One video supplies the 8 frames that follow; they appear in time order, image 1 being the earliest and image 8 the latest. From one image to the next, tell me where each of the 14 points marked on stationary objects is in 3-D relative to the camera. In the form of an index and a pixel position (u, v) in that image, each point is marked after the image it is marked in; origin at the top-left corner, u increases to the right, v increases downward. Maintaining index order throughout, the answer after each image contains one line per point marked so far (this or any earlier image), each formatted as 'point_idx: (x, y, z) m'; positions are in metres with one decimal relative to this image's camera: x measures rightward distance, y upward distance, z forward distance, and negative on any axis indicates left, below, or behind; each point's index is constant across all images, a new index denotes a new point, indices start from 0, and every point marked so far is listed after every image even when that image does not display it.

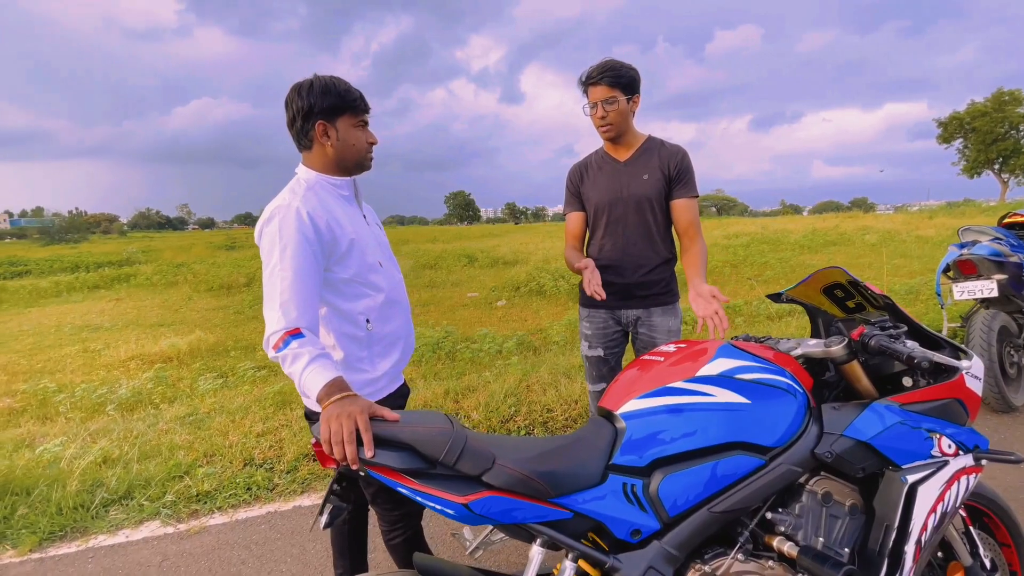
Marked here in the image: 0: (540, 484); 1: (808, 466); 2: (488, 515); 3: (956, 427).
0: (+0.1, -0.5, +1.3) m
1: (+0.8, -0.5, +1.4) m
2: (-0.1, -0.6, +1.2) m
3: (+1.3, -0.4, +1.5) m
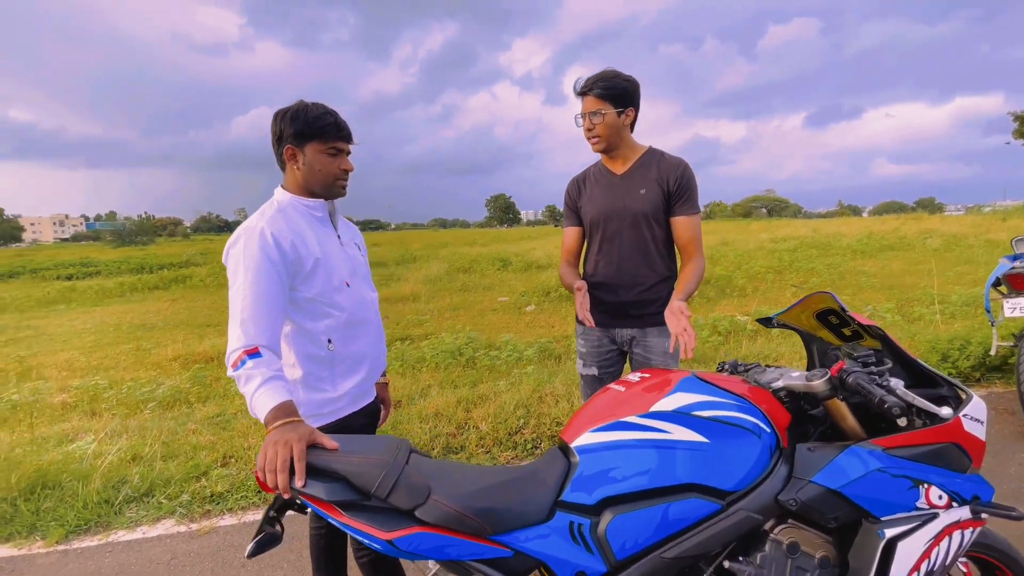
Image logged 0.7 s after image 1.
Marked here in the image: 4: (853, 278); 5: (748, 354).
0: (-0.1, -0.6, +1.2) m
1: (+0.7, -0.6, +1.3) m
2: (-0.2, -0.6, +1.2) m
3: (+1.2, -0.5, +1.3) m
4: (+5.1, +0.1, +7.1) m
5: (+2.8, -0.8, +5.7) m
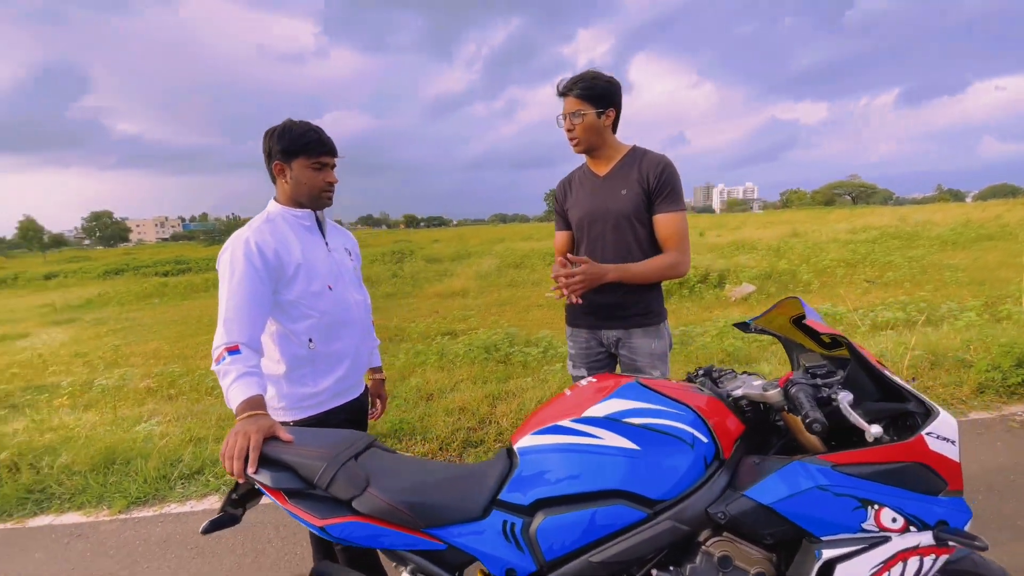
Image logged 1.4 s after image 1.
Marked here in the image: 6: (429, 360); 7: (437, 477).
0: (-0.3, -0.6, +1.3) m
1: (+0.5, -0.6, +1.2) m
2: (-0.4, -0.7, +1.3) m
3: (+1.0, -0.5, +1.2) m
4: (+5.7, +0.2, +6.5) m
5: (+3.2, -0.8, +5.4) m
6: (-1.0, -0.9, +6.1) m
7: (-0.2, -0.5, +1.4) m
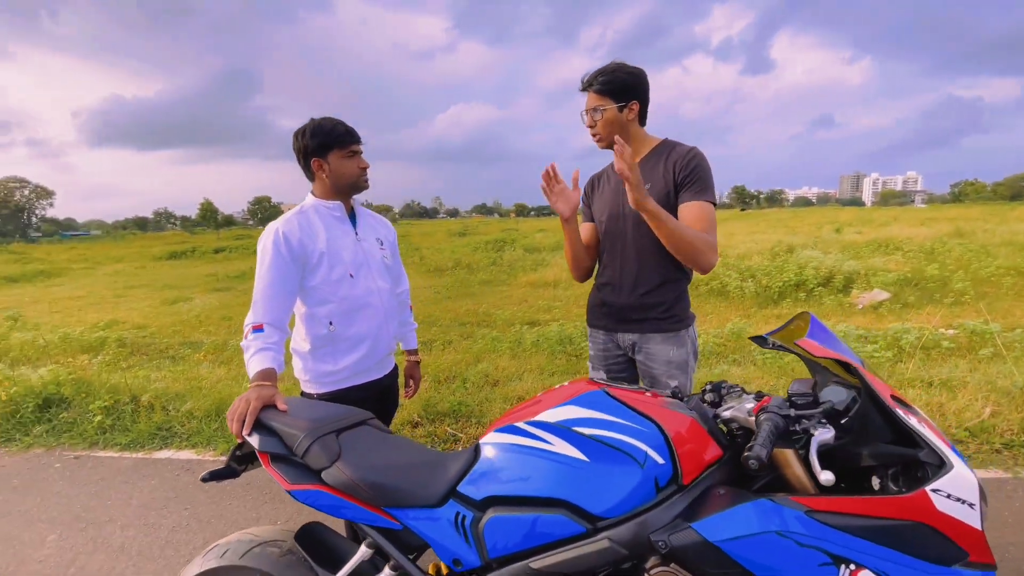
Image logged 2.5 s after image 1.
0: (-0.4, -0.6, +1.4) m
1: (+0.3, -0.6, +1.1) m
2: (-0.6, -0.6, +1.4) m
3: (+0.8, -0.6, +1.0) m
4: (+6.6, 0.0, +5.1) m
5: (+3.9, -0.9, +4.6) m
6: (-0.1, -0.8, +6.2) m
7: (-0.3, -0.5, +1.4) m
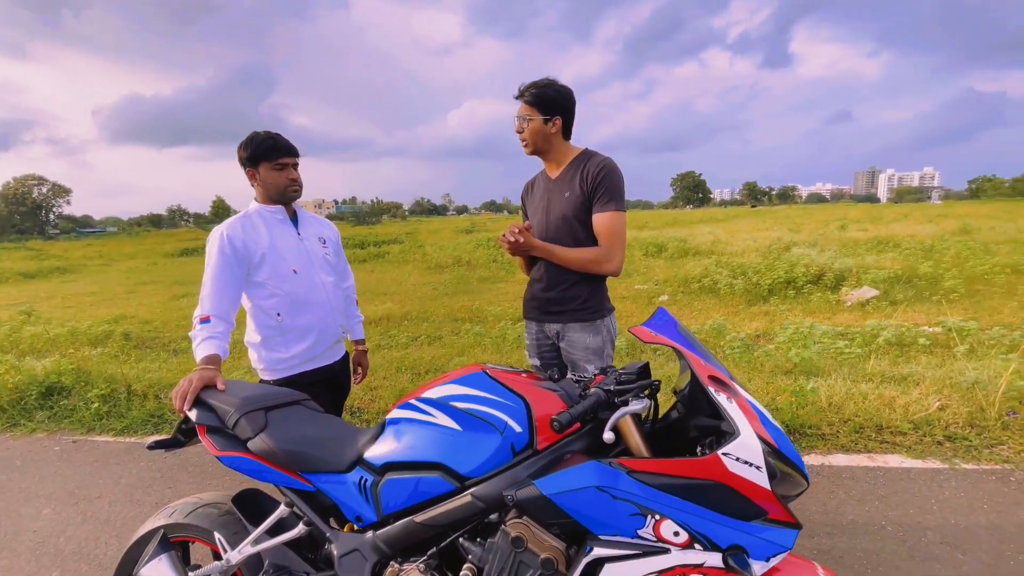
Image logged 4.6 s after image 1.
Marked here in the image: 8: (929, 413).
0: (-0.8, -0.6, +1.6) m
1: (0.0, -0.6, +1.3) m
2: (-0.9, -0.6, +1.6) m
3: (+0.5, -0.6, +1.2) m
4: (+6.3, 0.0, +5.2) m
5: (+3.6, -0.8, +4.8) m
6: (-0.4, -0.7, +6.4) m
7: (-0.7, -0.5, +1.7) m
8: (+3.2, -1.0, +3.7) m
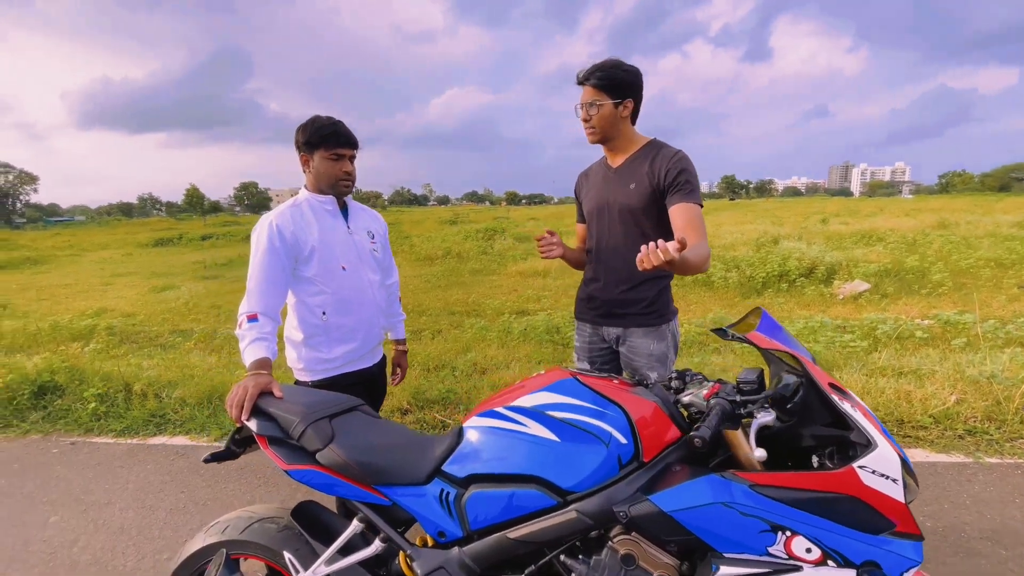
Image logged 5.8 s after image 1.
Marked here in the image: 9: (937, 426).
0: (-0.5, -0.6, +1.5) m
1: (+0.3, -0.6, +1.3) m
2: (-0.6, -0.6, +1.5) m
3: (+0.8, -0.6, +1.2) m
4: (+6.4, +0.1, +5.3) m
5: (+3.7, -0.8, +4.8) m
6: (-0.3, -0.6, +6.3) m
7: (-0.4, -0.5, +1.6) m
8: (+3.4, -0.9, +3.8) m
9: (+3.2, -1.1, +3.7) m
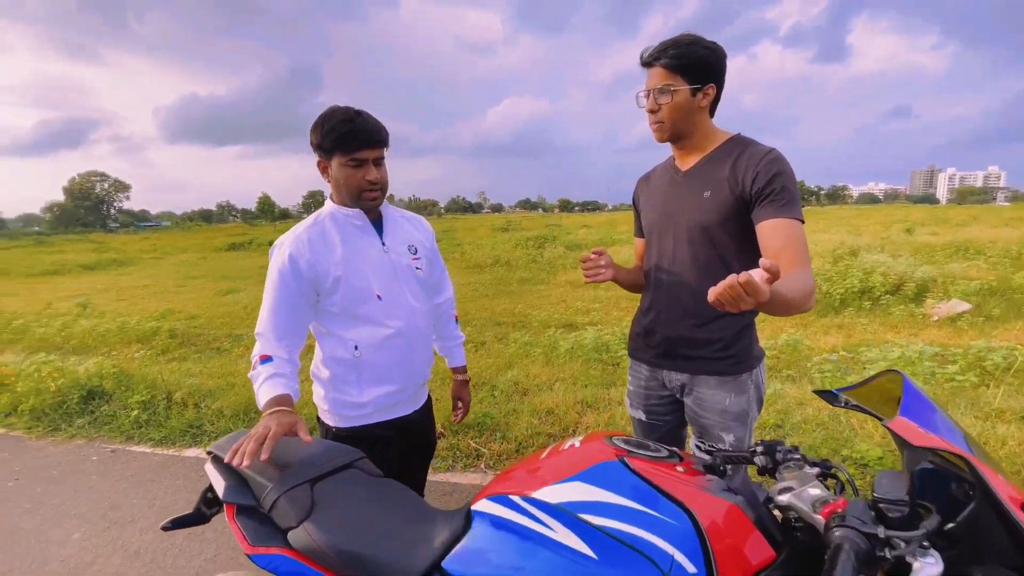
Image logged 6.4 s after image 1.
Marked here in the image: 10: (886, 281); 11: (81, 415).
0: (-0.4, -0.7, +1.2) m
1: (+0.3, -0.7, +0.9) m
2: (-0.6, -0.7, +1.2) m
3: (+0.8, -0.7, +0.7) m
4: (+6.9, -0.2, +4.2) m
5: (+4.1, -1.0, +4.0) m
6: (+0.3, -0.8, +5.9) m
7: (-0.3, -0.6, +1.2) m
8: (+3.7, -1.1, +3.0) m
9: (+3.5, -1.3, +2.9) m
10: (+5.4, +0.1, +6.9) m
11: (-4.0, -1.2, +4.5) m
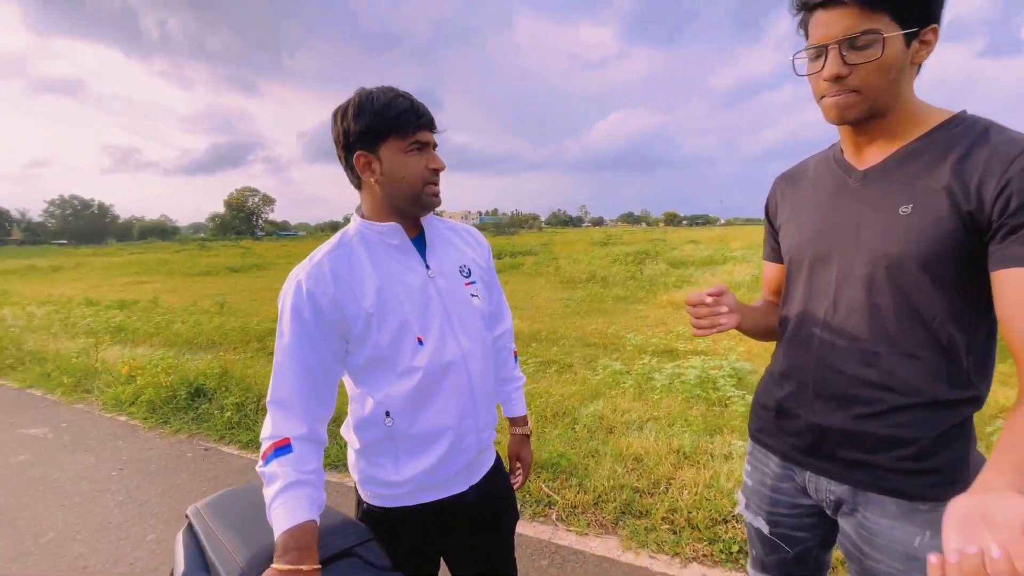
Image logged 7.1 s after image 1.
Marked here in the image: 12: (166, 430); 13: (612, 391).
0: (-0.4, -0.7, +0.8) m
1: (+0.2, -0.8, +0.4) m
2: (-0.5, -0.8, +0.9) m
3: (+0.7, -0.8, +0.1) m
4: (+7.4, -0.7, +2.3) m
5: (+4.6, -1.4, +2.7) m
6: (+1.3, -1.1, +5.3) m
7: (-0.3, -0.7, +0.9) m
8: (+4.0, -1.4, +1.8) m
9: (+3.8, -1.5, +1.7) m
10: (+6.5, -0.4, +5.3) m
11: (-3.3, -1.2, +4.8) m
12: (-3.3, -1.3, +4.5) m
13: (+1.1, -1.1, +5.3) m
